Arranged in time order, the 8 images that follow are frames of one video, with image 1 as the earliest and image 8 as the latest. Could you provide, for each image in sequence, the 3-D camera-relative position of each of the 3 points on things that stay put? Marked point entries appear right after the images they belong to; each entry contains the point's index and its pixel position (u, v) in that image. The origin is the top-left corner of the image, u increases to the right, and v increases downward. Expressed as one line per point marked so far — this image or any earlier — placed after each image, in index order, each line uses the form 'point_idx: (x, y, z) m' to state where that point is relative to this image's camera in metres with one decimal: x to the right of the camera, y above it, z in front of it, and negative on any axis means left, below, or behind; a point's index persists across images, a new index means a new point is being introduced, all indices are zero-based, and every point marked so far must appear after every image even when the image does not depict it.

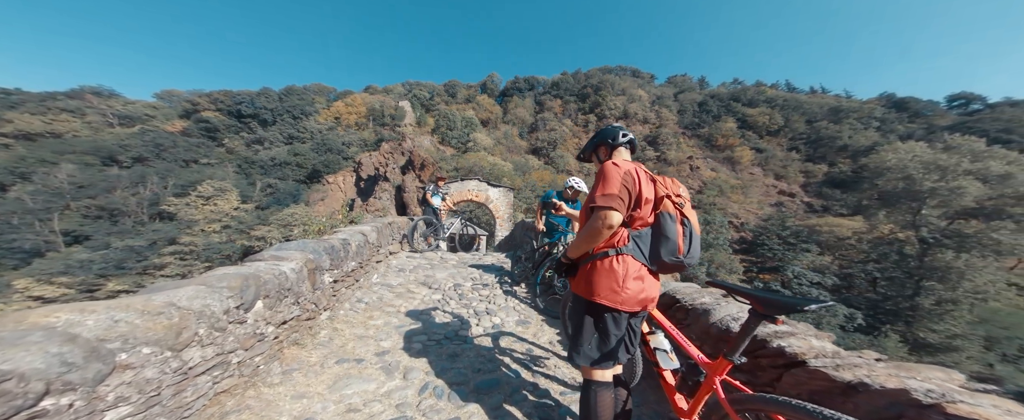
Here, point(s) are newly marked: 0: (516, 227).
0: (+0.1, -0.4, +6.8) m
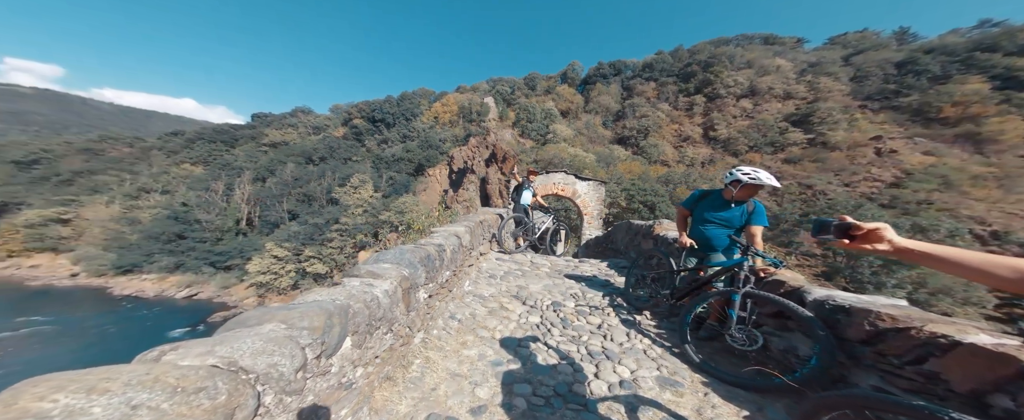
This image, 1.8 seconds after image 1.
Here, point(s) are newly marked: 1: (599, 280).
0: (+2.2, -0.4, +5.8) m
1: (+1.2, -1.0, +4.0) m
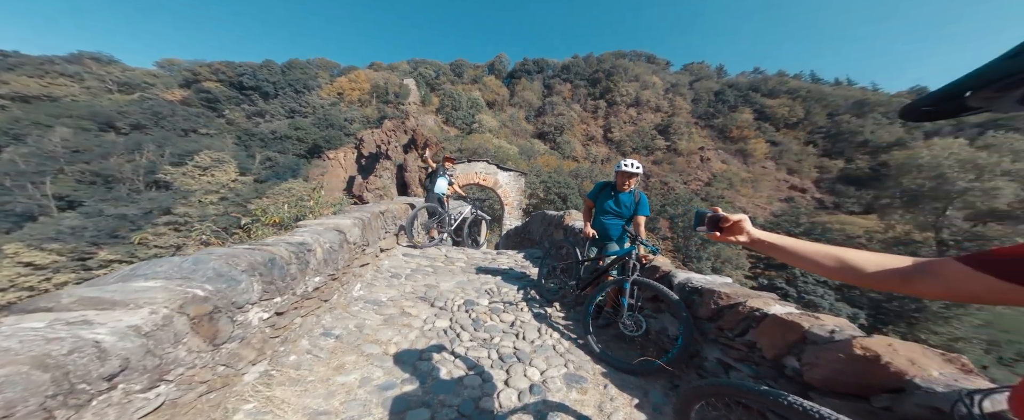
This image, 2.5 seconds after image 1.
0: (+0.5, -0.2, +5.8) m
1: (0.0, -0.9, +3.8) m
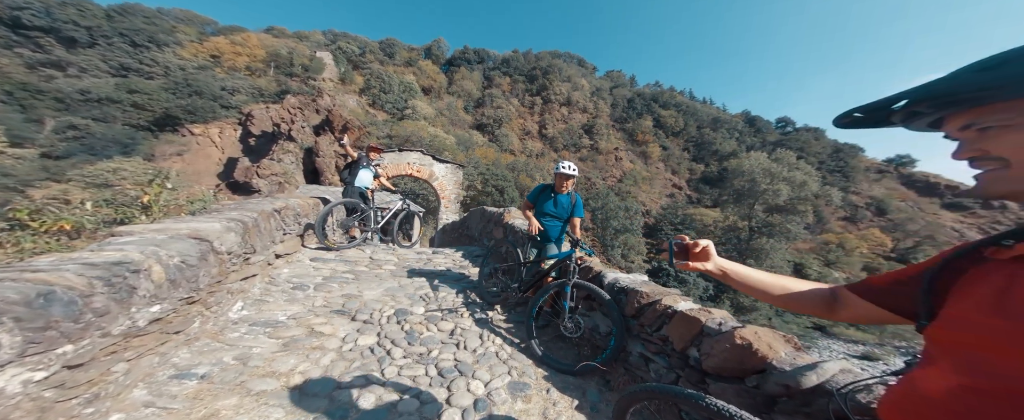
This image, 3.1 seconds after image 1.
0: (-0.8, -0.1, +5.6) m
1: (-0.8, -0.8, +3.6) m
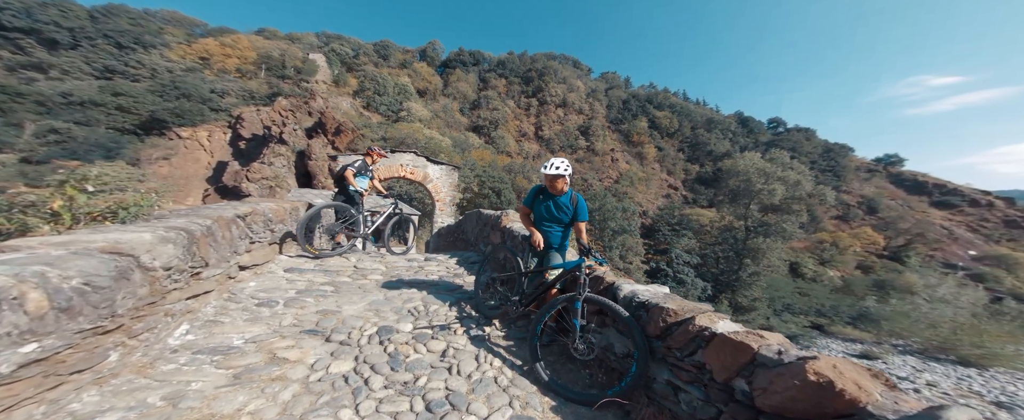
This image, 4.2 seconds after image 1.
0: (-0.8, -0.2, +5.3) m
1: (-0.8, -0.9, +3.3) m
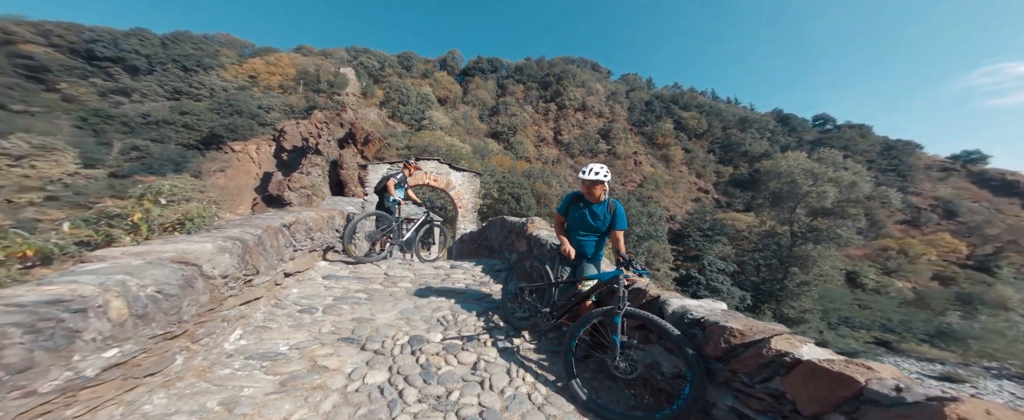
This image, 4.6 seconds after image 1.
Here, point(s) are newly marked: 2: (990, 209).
0: (-0.3, -0.3, +5.3) m
1: (-0.5, -0.9, +3.3) m
2: (+28.5, +0.2, +17.2) m
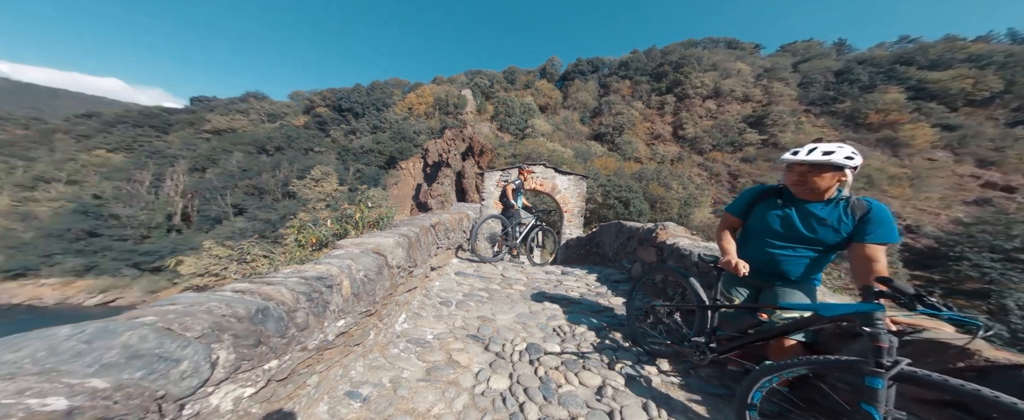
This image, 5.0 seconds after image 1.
0: (+1.6, -0.4, +4.9) m
1: (+0.8, -1.0, +3.0) m
2: (+32.8, +0.1, +6.1) m
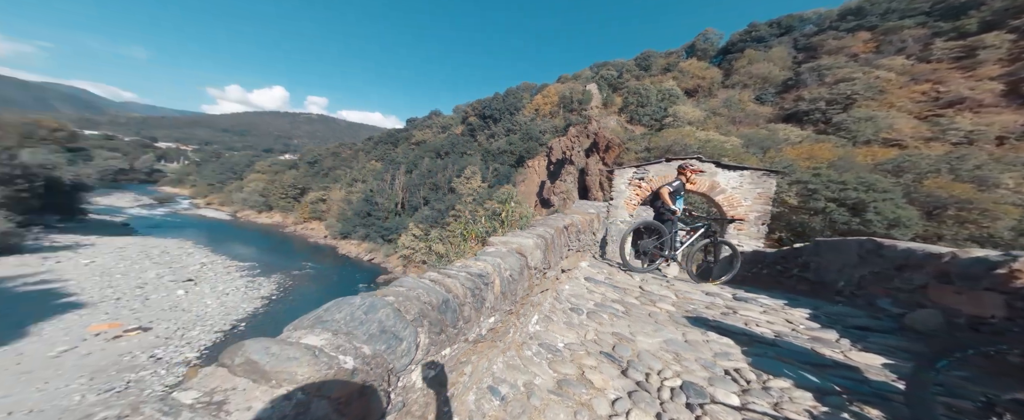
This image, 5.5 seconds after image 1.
0: (+3.6, -0.4, +3.5) m
1: (+2.1, -1.0, +2.1) m
2: (+32.7, -1.2, -7.8) m
